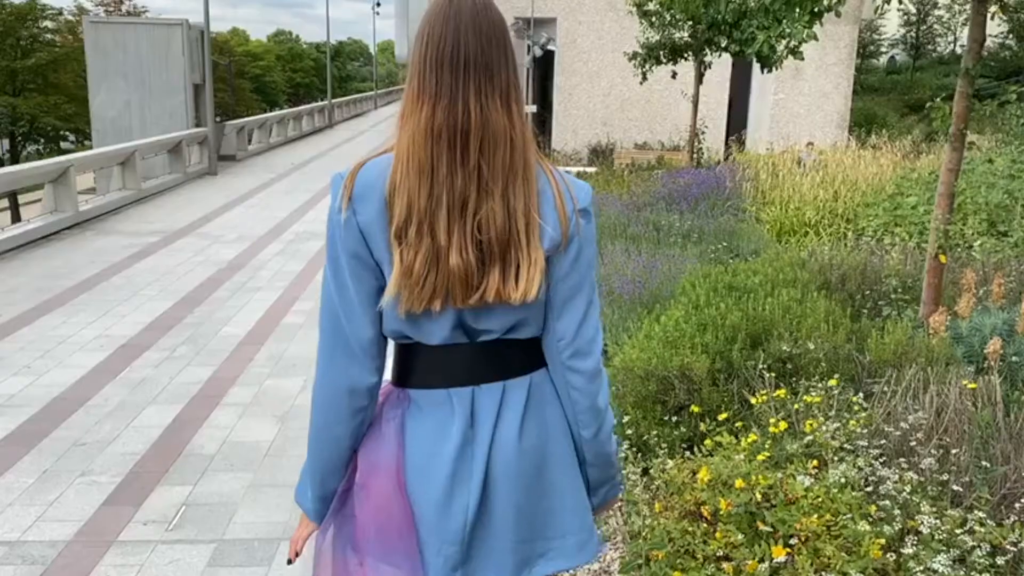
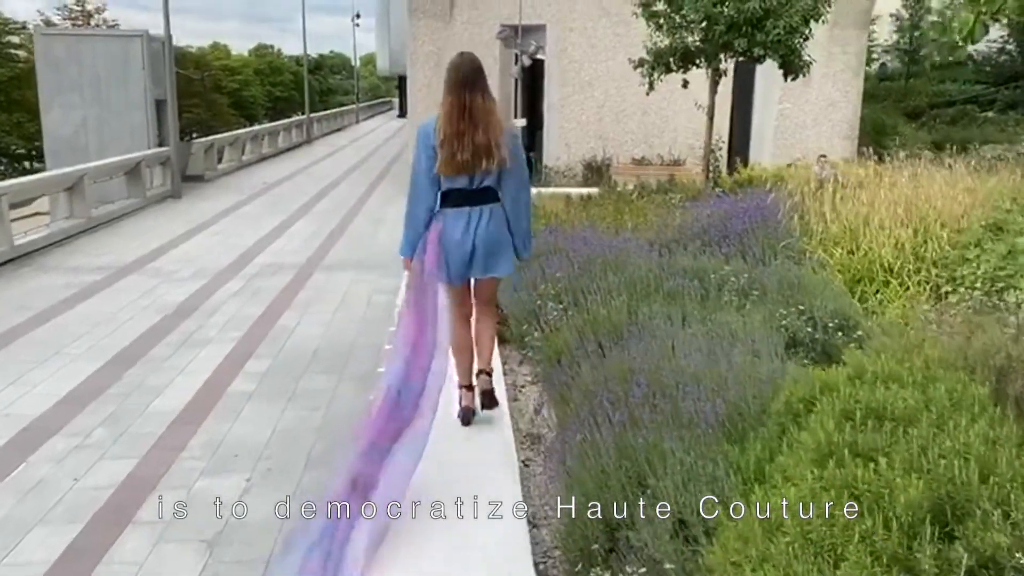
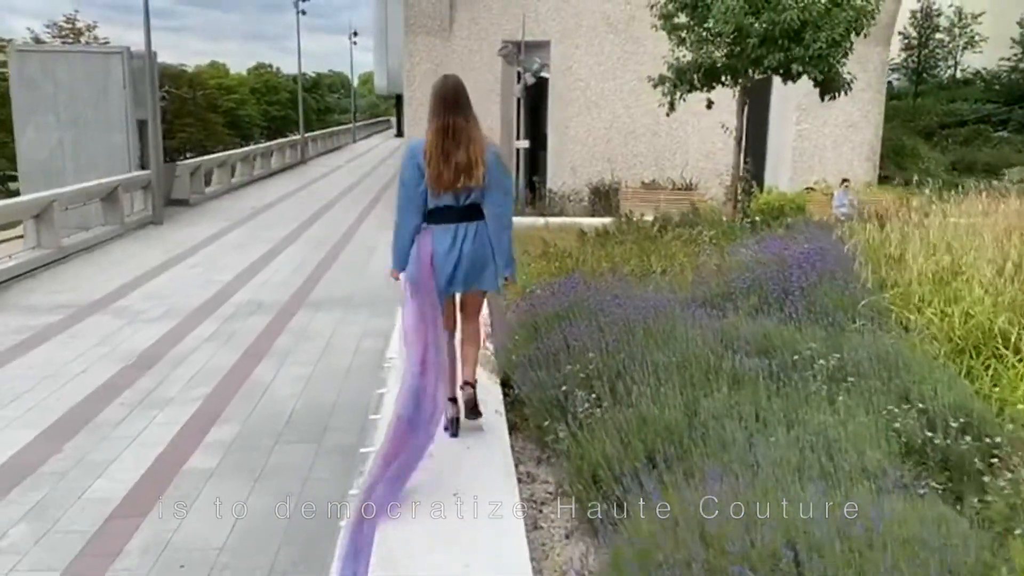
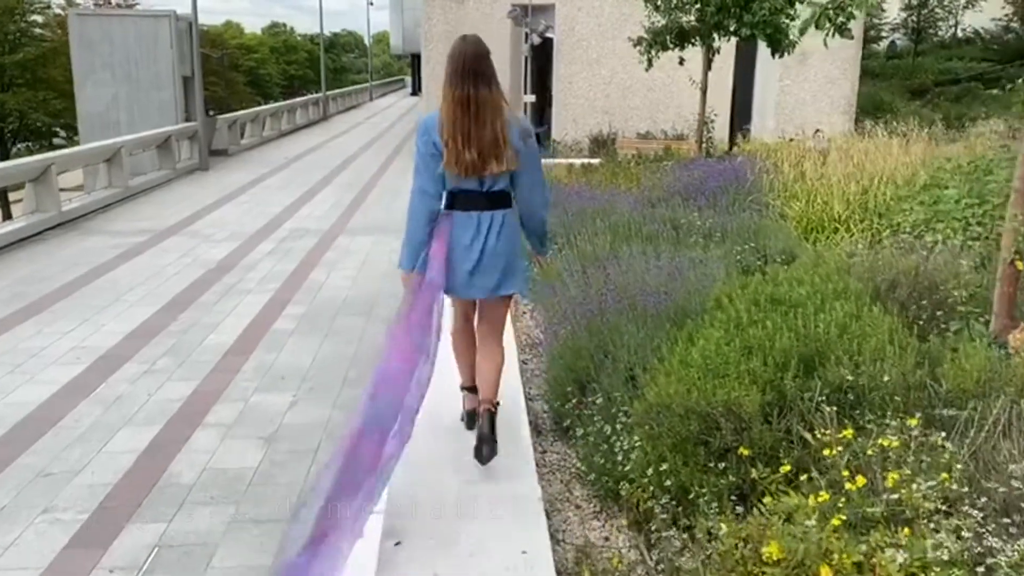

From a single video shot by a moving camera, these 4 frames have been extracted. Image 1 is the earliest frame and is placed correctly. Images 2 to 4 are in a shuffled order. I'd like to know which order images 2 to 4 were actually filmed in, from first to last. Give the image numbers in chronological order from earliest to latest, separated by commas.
4, 2, 3
